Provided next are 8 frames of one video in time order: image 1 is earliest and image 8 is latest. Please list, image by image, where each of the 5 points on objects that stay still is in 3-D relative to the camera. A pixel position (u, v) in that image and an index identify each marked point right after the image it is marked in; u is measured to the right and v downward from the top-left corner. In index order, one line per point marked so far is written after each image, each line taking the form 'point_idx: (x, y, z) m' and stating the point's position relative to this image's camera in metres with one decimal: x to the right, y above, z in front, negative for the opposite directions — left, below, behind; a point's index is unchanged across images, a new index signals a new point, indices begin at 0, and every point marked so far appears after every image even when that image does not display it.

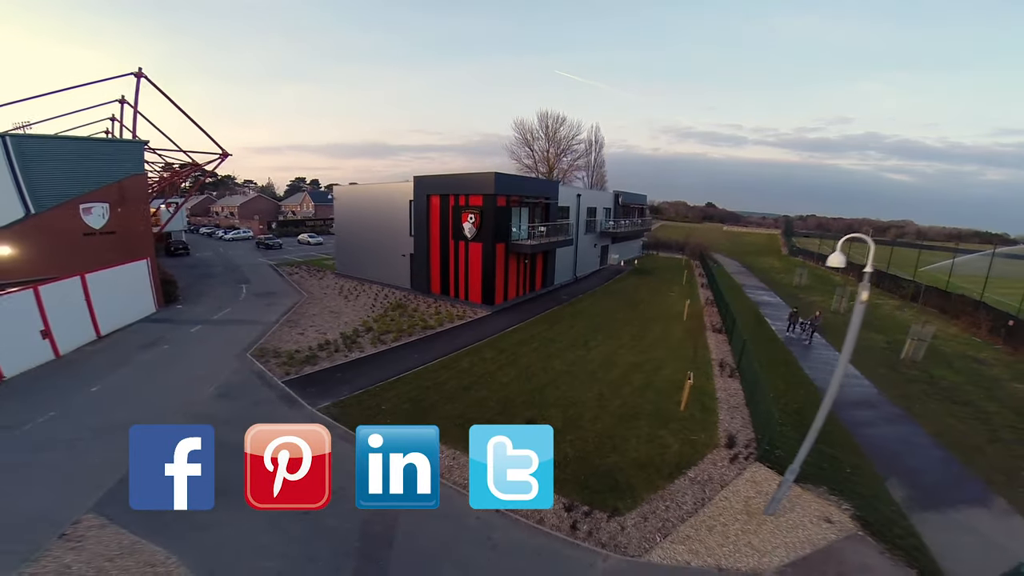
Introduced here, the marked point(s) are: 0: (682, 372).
0: (+3.1, -1.5, +7.6) m
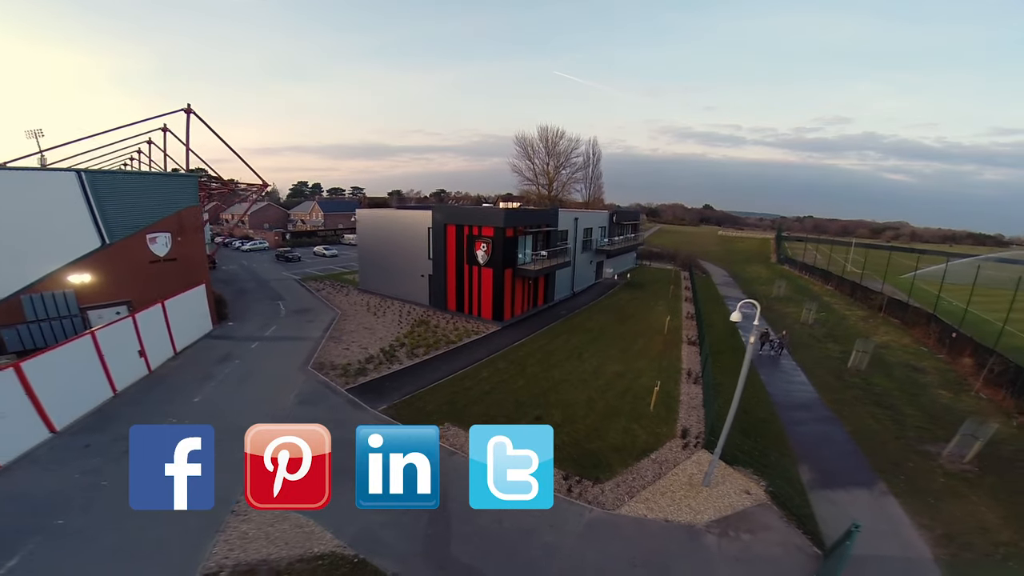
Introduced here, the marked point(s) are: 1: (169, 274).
0: (+3.3, -2.1, +9.3) m
1: (-9.8, +0.2, +11.1) m
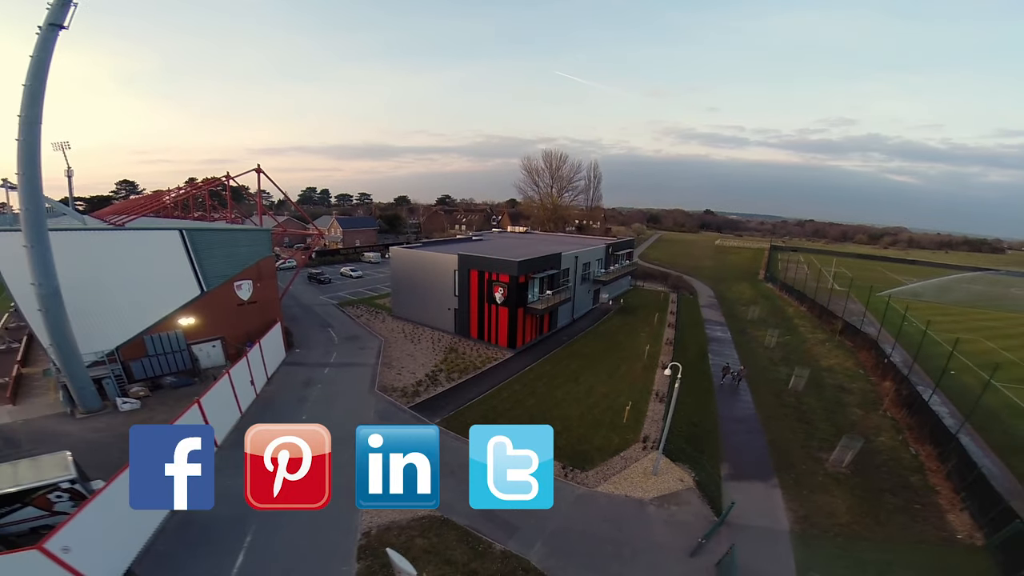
0: (+3.7, -3.4, +12.4) m
1: (-9.4, -1.1, +14.3) m
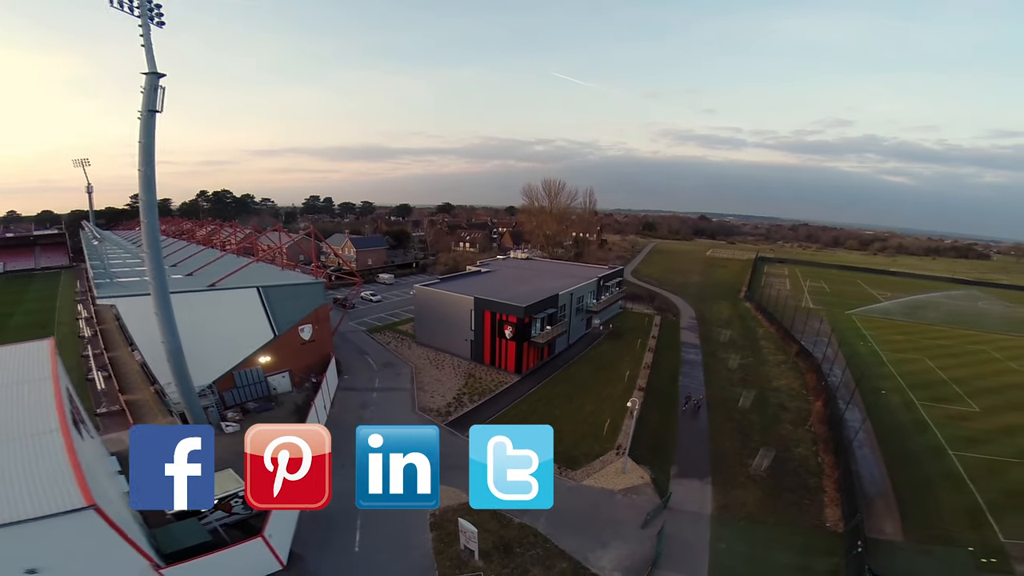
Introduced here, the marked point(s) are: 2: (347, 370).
0: (+4.0, -5.2, +16.2) m
1: (-9.1, -2.9, +18.0) m
2: (-8.2, -4.1, +19.7) m
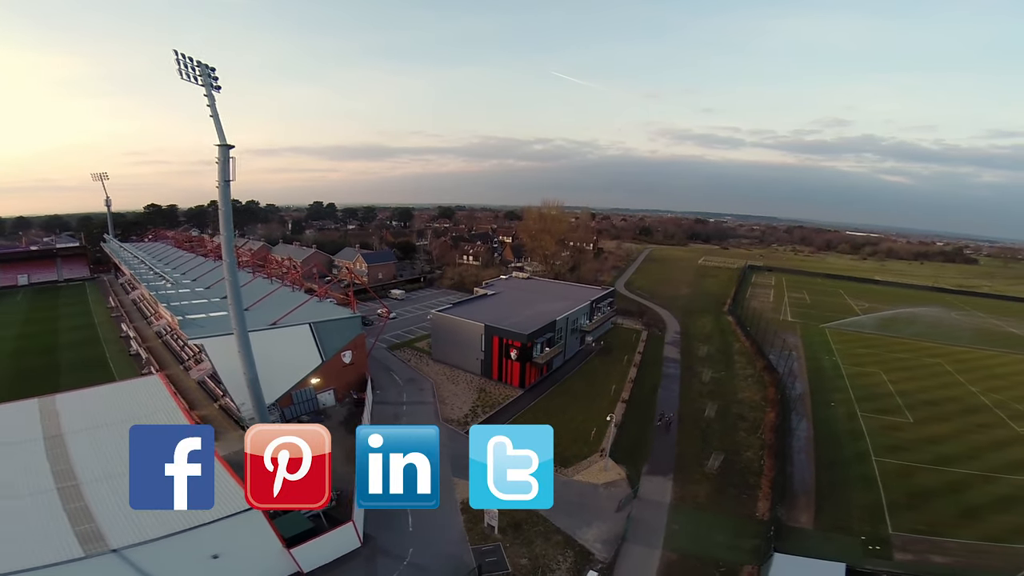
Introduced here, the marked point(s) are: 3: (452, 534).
0: (+4.3, -6.9, +19.9) m
1: (-8.8, -4.6, +21.7) m
2: (-7.9, -5.7, +23.4) m
3: (-2.0, -8.4, +13.9) m
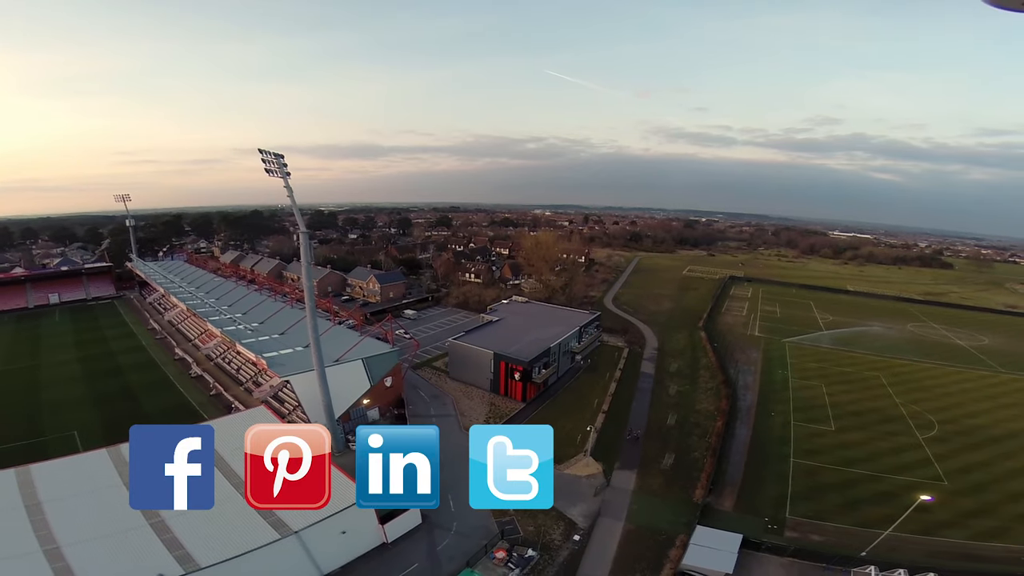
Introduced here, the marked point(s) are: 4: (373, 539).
0: (+4.6, -9.4, +26.0) m
1: (-8.5, -7.2, +27.6) m
2: (-7.6, -8.3, +29.3) m
3: (-1.5, -11.0, +19.8) m
4: (-6.3, -11.2, +17.5) m
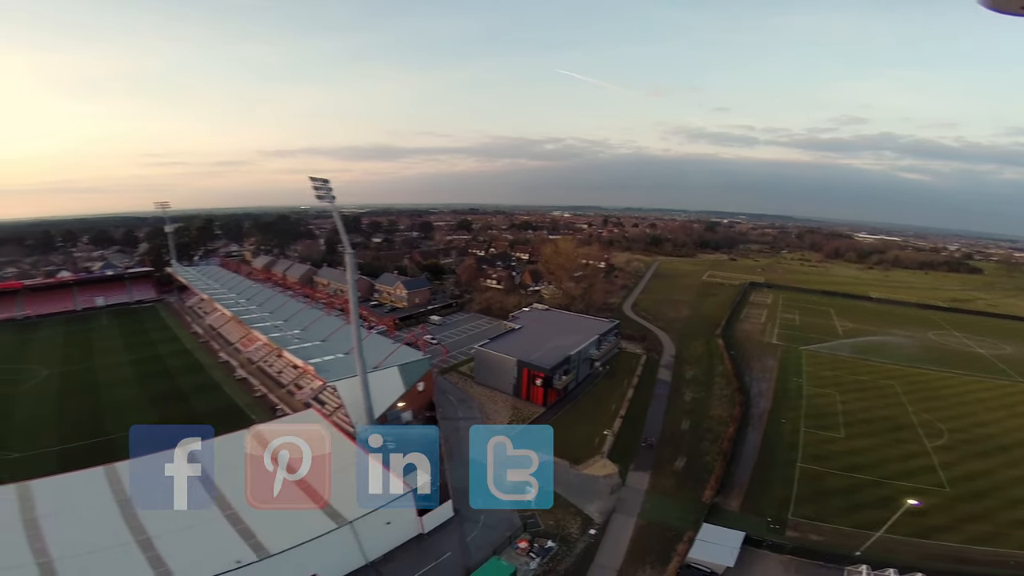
0: (+6.2, -10.4, +28.0) m
1: (-6.9, -8.0, +30.1) m
2: (-5.9, -9.2, +31.8) m
3: (-0.2, -11.9, +22.1) m
4: (-5.1, -12.0, +20.0) m
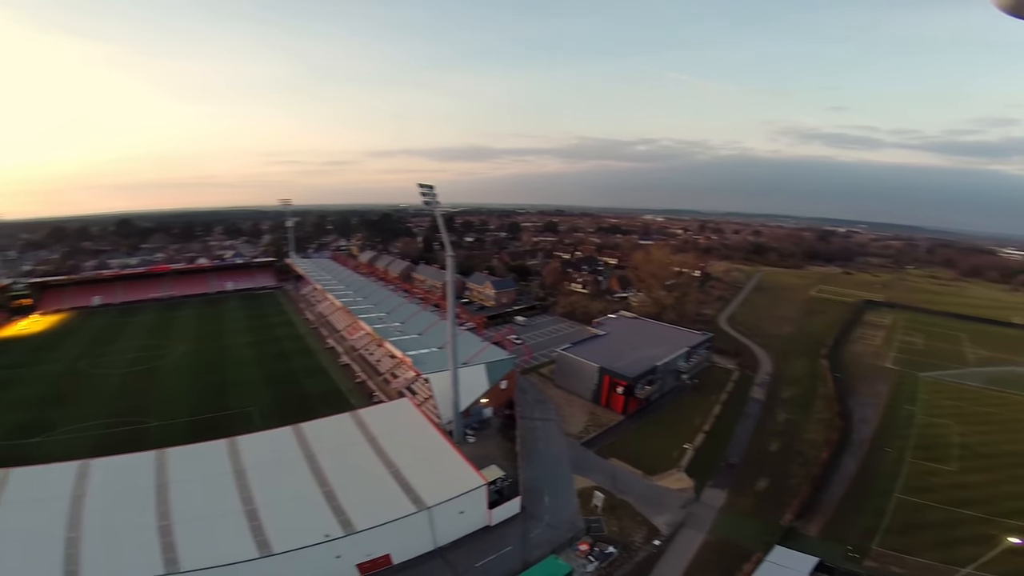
0: (+11.0, -11.8, +28.2) m
1: (-1.2, -8.6, +32.8) m
2: (0.0, -9.8, +34.2) m
3: (+3.4, -12.8, +23.6) m
4: (-1.7, -12.6, +22.5) m
